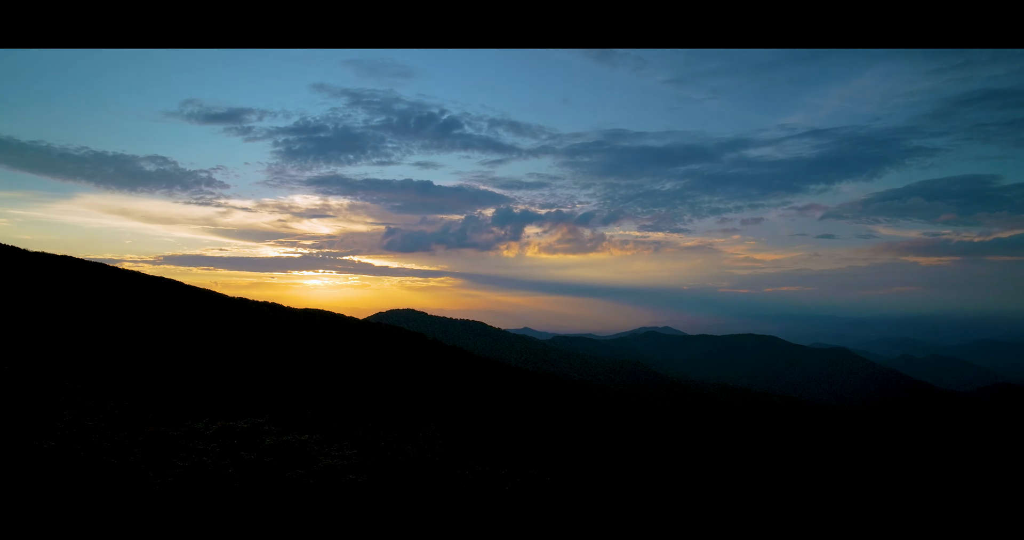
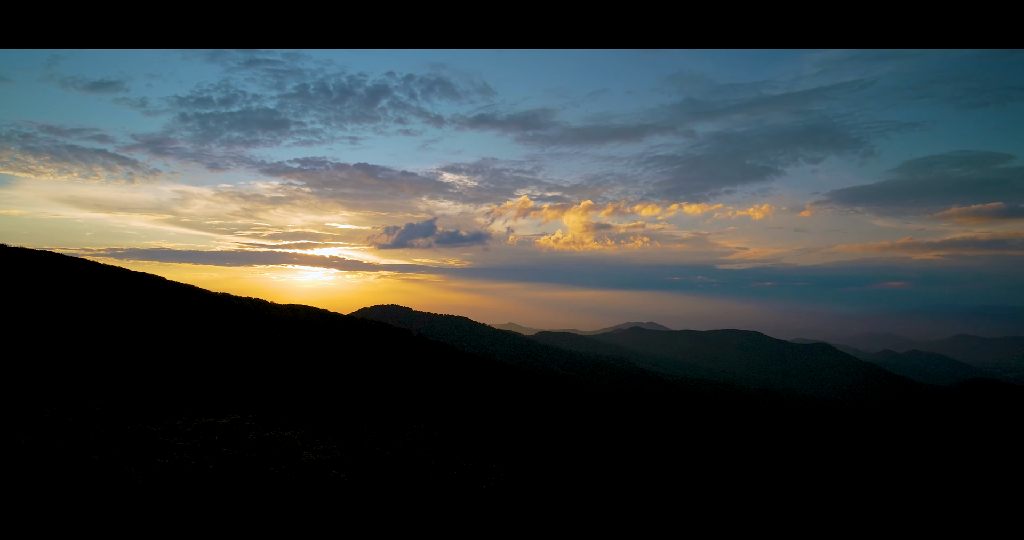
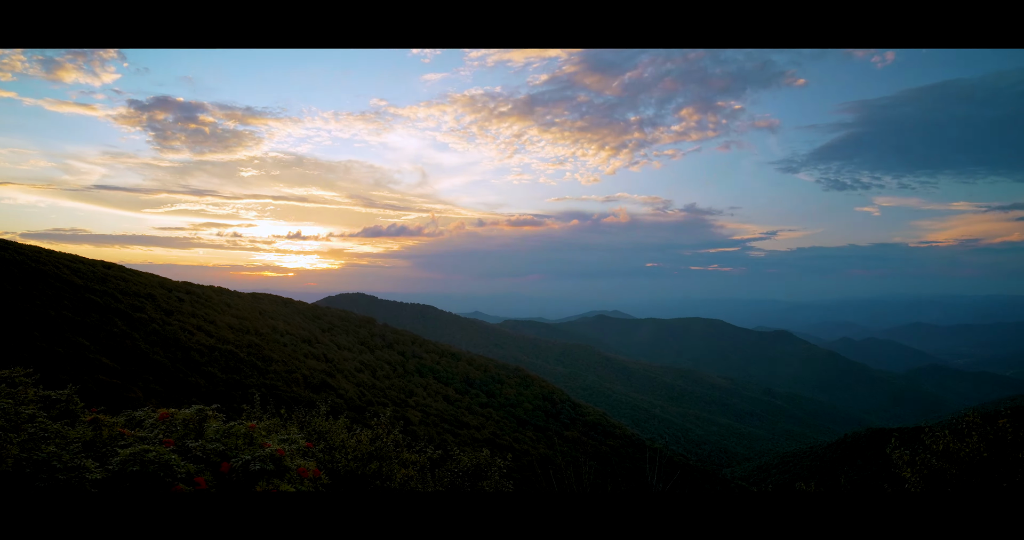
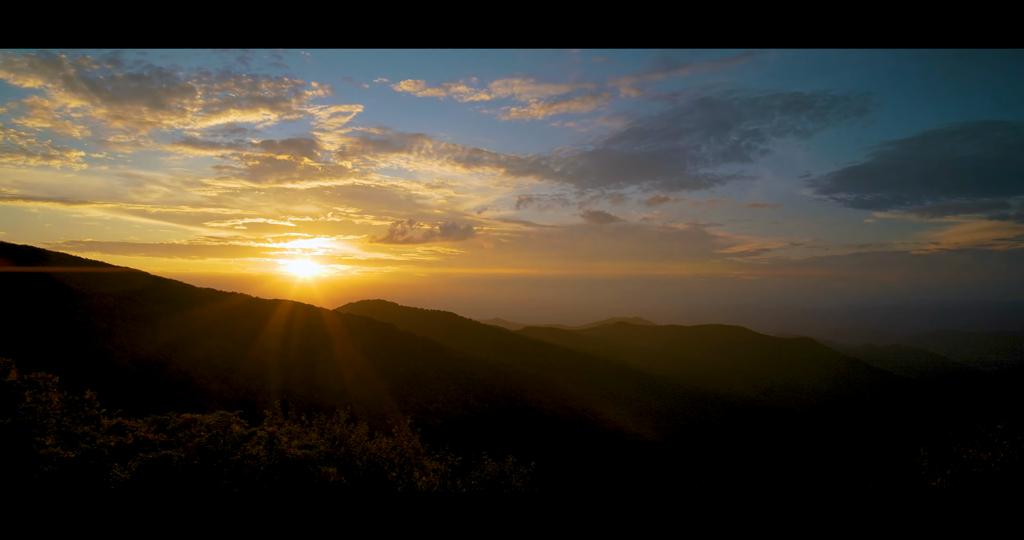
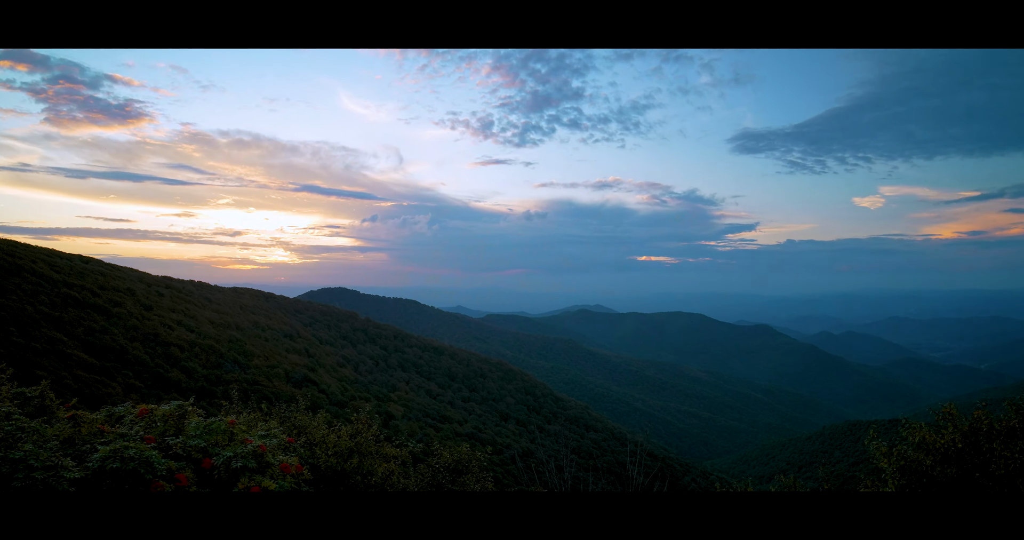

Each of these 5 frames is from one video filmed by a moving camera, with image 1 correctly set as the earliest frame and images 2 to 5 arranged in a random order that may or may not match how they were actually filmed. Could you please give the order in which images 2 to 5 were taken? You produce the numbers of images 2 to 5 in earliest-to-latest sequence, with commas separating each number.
2, 4, 3, 5
